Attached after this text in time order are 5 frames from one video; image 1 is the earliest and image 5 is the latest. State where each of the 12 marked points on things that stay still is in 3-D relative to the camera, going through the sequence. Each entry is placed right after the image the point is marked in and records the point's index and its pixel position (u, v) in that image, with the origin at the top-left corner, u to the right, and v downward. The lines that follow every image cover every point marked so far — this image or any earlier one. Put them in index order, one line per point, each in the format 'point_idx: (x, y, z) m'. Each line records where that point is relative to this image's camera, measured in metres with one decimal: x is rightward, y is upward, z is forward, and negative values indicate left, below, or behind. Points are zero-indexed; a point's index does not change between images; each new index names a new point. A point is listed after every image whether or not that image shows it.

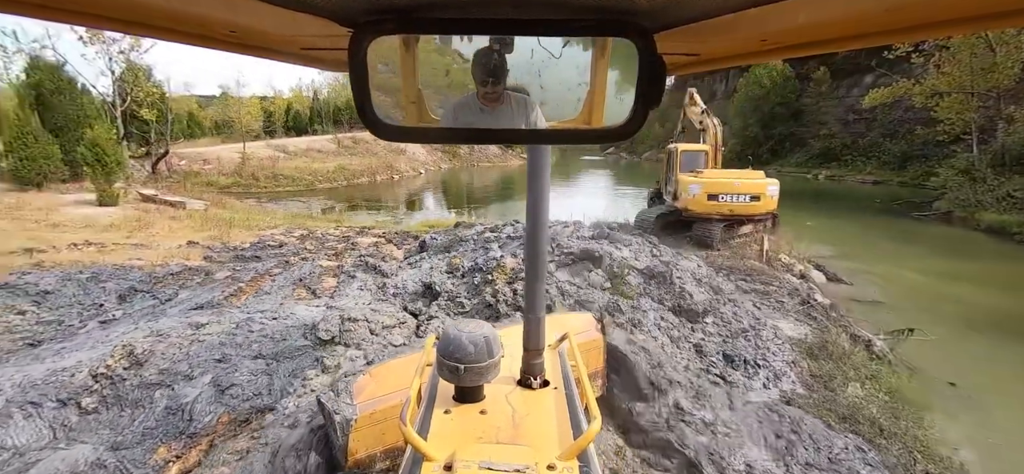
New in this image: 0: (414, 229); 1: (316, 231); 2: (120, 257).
0: (-2.6, +0.2, +11.3) m
1: (-4.7, +0.2, +10.2) m
2: (-6.5, -0.3, +7.0) m
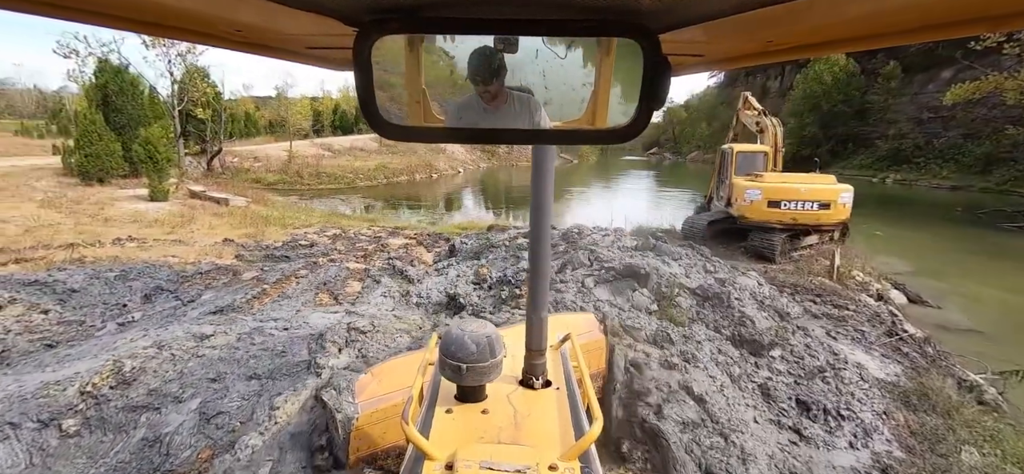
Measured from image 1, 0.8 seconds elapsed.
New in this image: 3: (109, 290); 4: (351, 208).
0: (-1.7, +0.2, +10.9) m
1: (-3.9, +0.2, +10.1) m
2: (-6.0, -0.3, +7.1) m
3: (-5.2, -0.7, +5.3) m
4: (-6.8, +1.2, +17.8) m
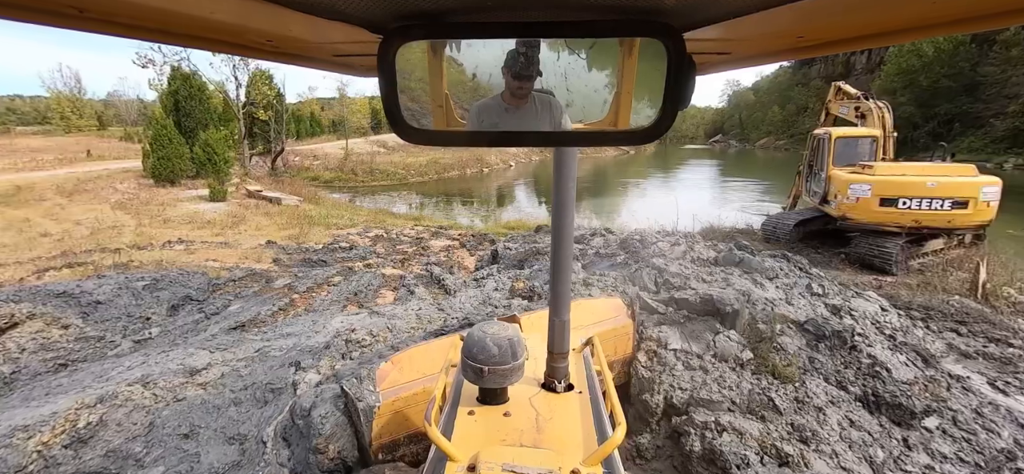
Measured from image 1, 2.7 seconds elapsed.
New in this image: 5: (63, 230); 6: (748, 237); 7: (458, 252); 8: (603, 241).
0: (-0.5, +0.2, +10.3) m
1: (-2.8, +0.2, +9.7) m
2: (-5.2, -0.4, +7.0) m
3: (-4.7, -0.8, +5.2) m
4: (-4.6, +1.3, +17.7) m
5: (-9.4, +0.1, +8.8) m
6: (+4.9, 0.0, +8.7) m
7: (-1.0, -0.3, +8.0) m
8: (+1.7, -0.1, +7.2) m
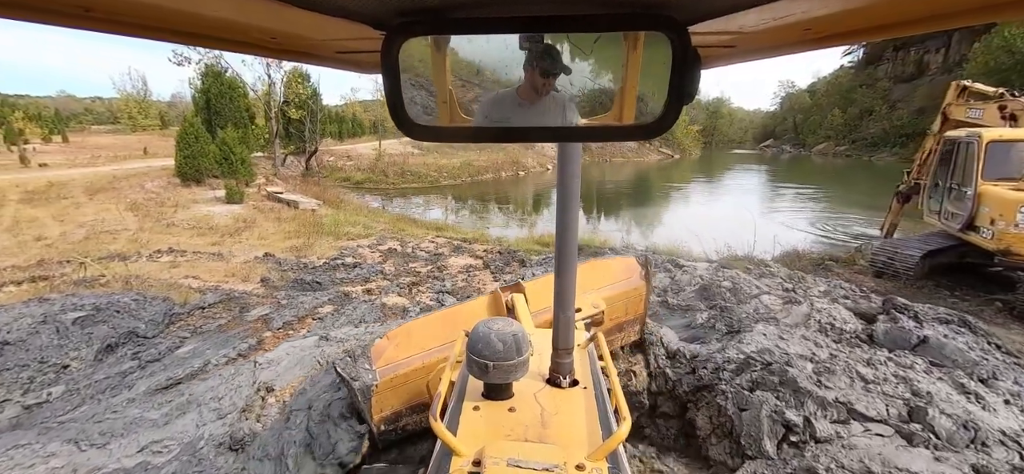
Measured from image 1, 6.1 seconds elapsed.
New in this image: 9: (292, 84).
0: (+0.2, -0.2, +8.9) m
1: (-2.1, -0.1, +8.5) m
2: (-4.8, -0.5, +6.0) m
3: (-4.4, -1.0, +4.2) m
4: (-3.2, +1.0, +16.6) m
5: (-8.7, +0.1, +8.2) m
6: (+5.4, -0.5, +6.8) m
7: (-0.5, -0.6, +6.7) m
8: (+2.1, -0.5, +5.7) m
9: (-9.9, +6.8, +18.6) m
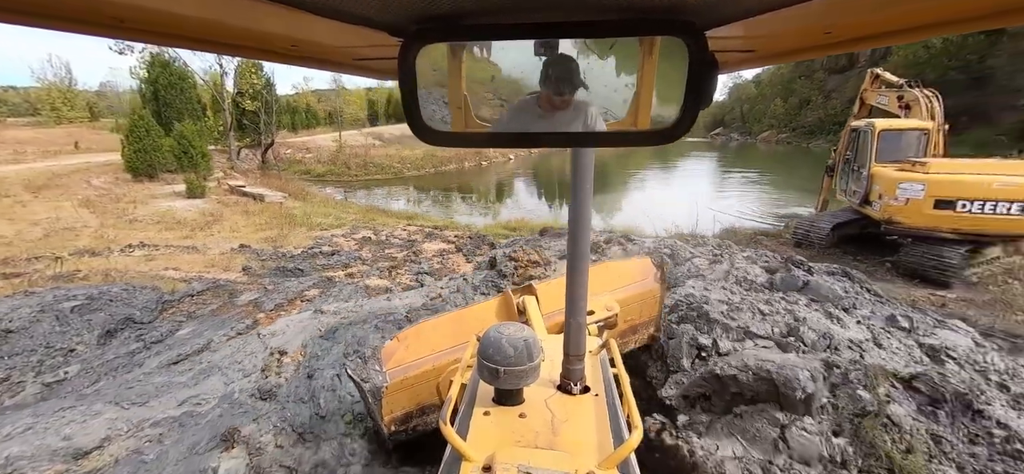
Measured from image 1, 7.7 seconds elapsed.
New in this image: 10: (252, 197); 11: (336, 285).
0: (-0.4, +0.1, +9.4) m
1: (-2.7, +0.1, +8.9) m
2: (-5.2, -0.4, +6.2) m
3: (-4.6, -0.9, +4.3) m
4: (-4.6, +1.4, +16.8) m
5: (-9.4, +0.1, +8.0) m
6: (+4.9, -0.1, +7.8) m
7: (-1.0, -0.3, +7.2) m
8: (+1.7, -0.2, +6.4) m
9: (-11.6, +7.0, +18.1) m
10: (-7.3, +1.1, +11.8) m
11: (-2.4, -0.7, +5.7) m
